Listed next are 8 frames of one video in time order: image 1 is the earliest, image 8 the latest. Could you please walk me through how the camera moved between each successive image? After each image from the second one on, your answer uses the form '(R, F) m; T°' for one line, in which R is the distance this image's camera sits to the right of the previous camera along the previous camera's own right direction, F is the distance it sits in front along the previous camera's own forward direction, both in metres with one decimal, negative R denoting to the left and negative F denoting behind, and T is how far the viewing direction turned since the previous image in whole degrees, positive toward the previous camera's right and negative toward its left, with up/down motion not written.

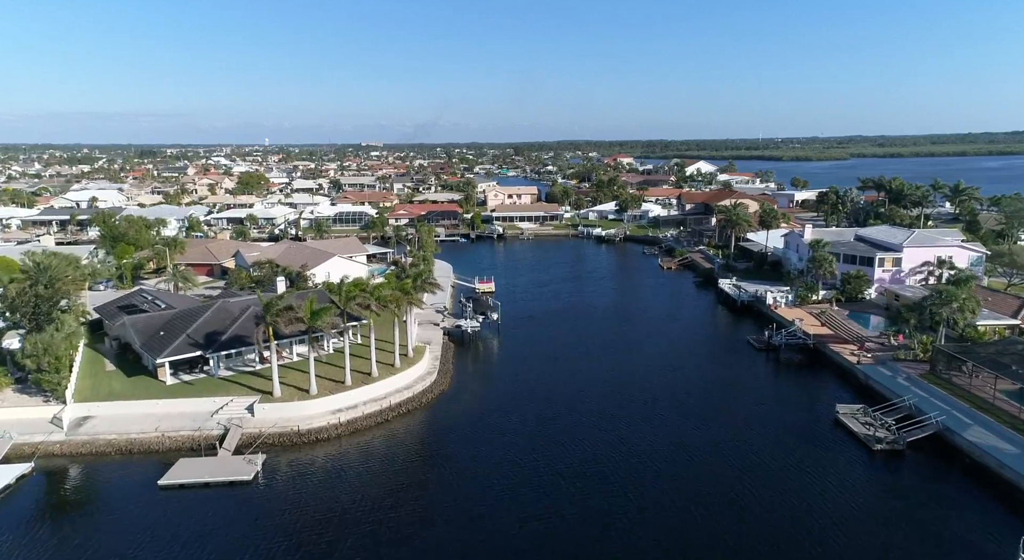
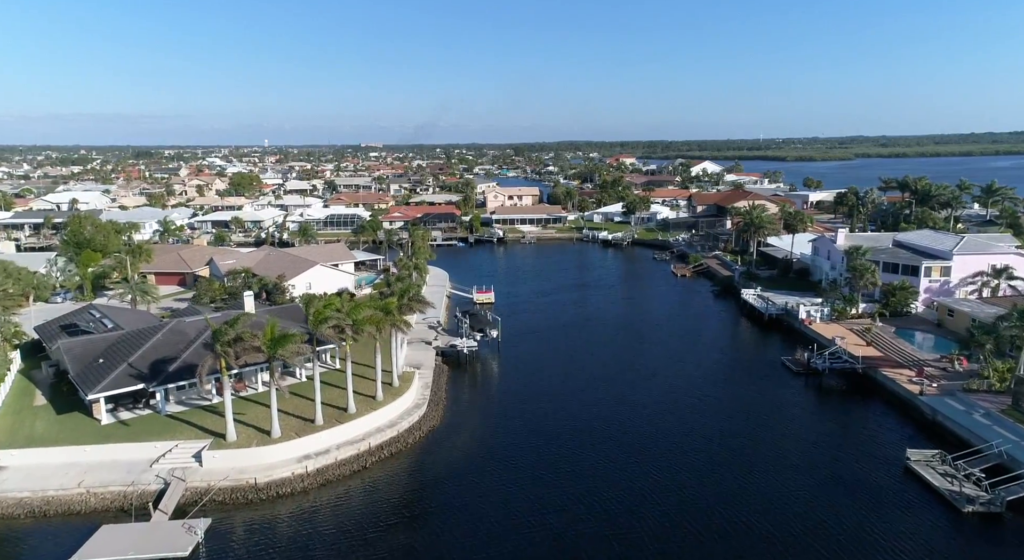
(-0.1, +6.0) m; 0°
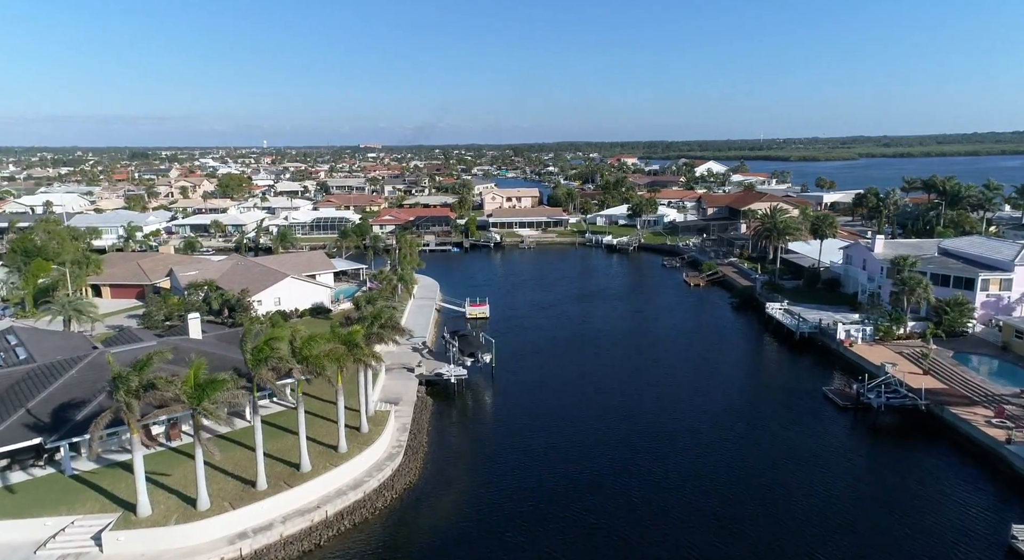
(+0.3, +6.5) m; 0°
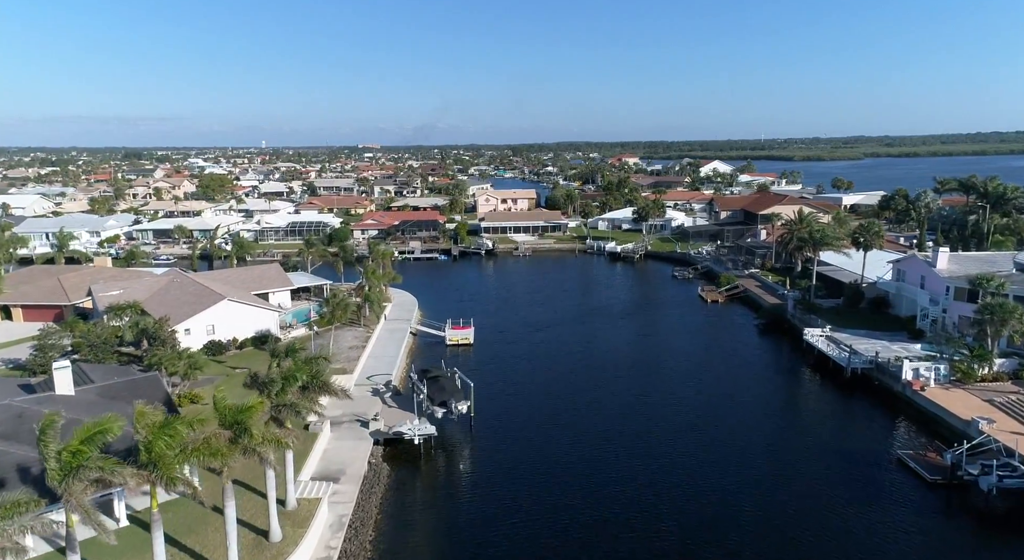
(+0.8, +8.8) m; 0°
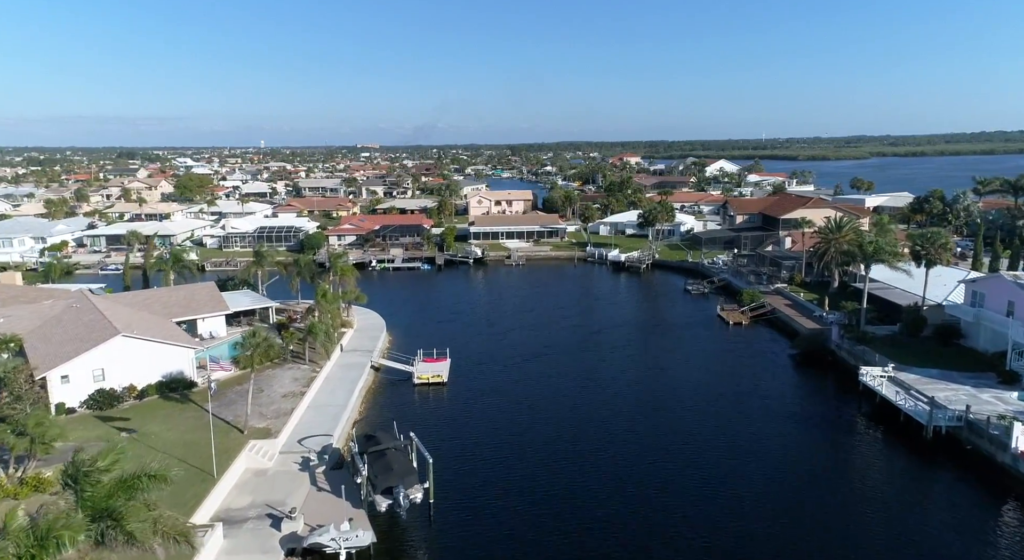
(+1.0, +9.0) m; 0°
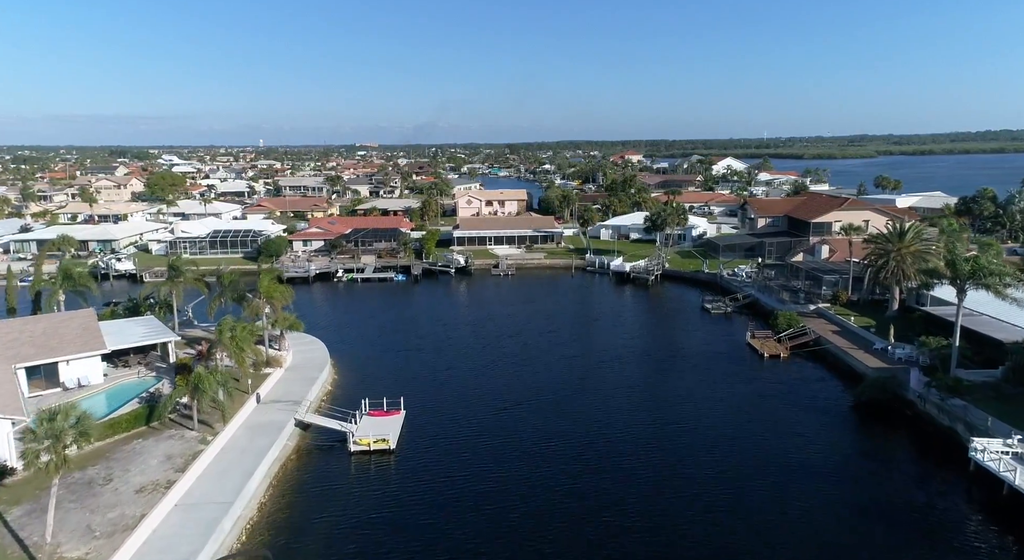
(+1.2, +10.3) m; 0°
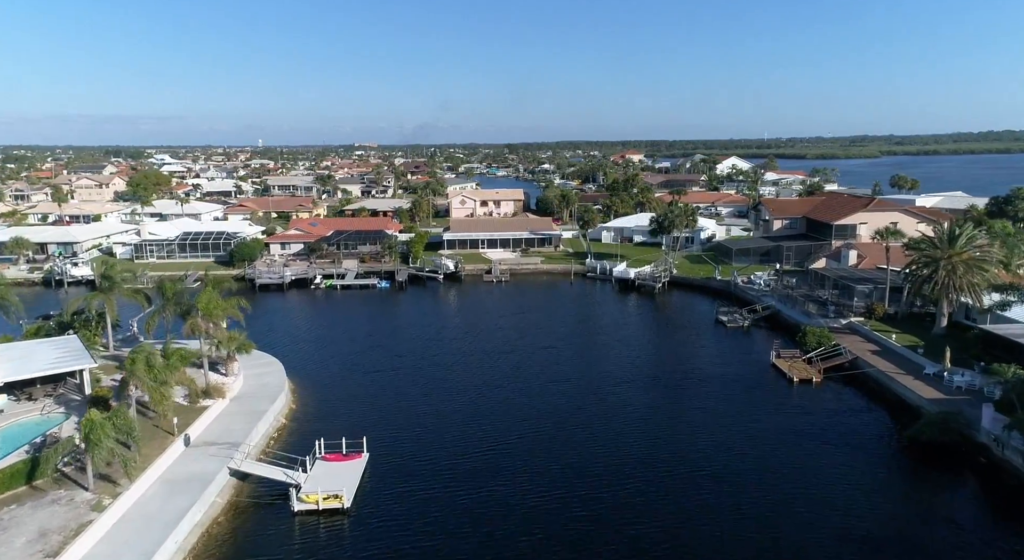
(+0.6, +5.6) m; 0°
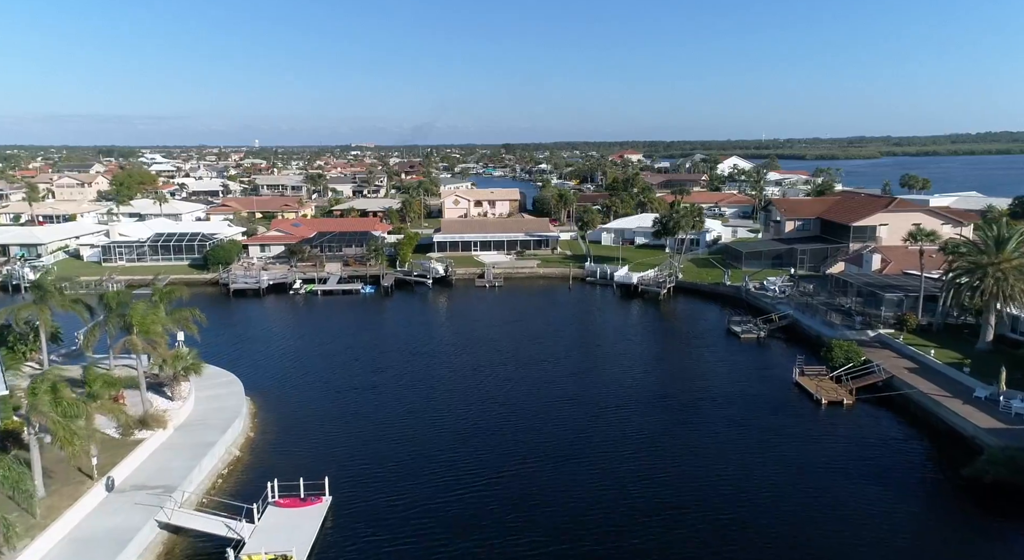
(+0.3, +4.2) m; 0°
